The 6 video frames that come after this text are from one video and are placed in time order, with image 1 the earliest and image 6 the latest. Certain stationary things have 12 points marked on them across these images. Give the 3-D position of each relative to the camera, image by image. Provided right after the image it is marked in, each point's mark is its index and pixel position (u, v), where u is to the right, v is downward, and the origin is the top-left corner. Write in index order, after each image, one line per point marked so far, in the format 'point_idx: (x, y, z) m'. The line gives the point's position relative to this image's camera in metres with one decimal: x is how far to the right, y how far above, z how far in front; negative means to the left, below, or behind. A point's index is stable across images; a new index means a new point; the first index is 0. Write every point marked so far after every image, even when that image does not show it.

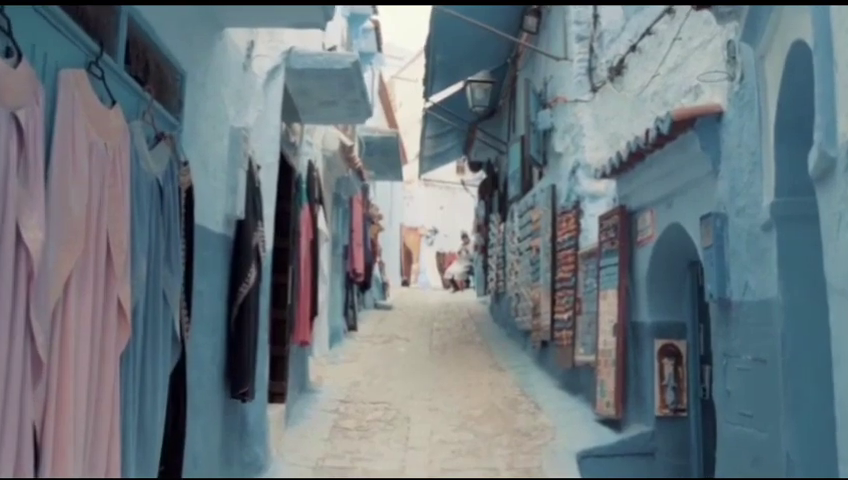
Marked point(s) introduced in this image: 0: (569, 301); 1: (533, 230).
0: (+1.8, -0.8, +6.7) m
1: (+1.6, +0.1, +8.1) m
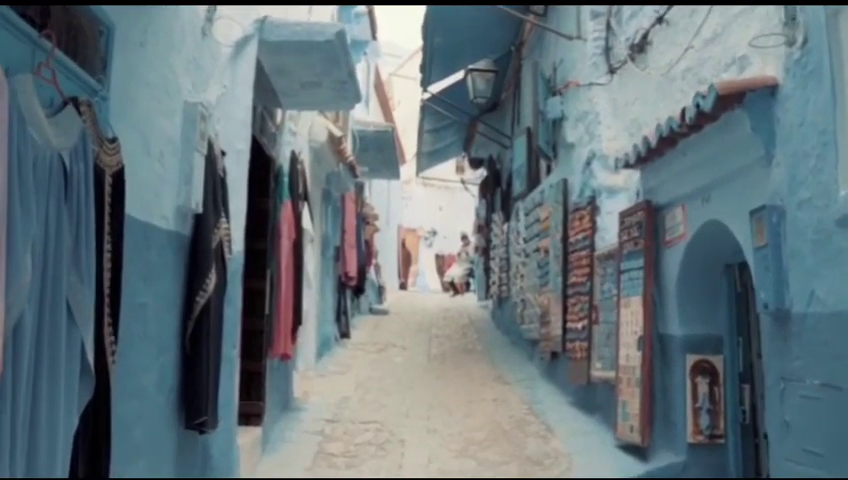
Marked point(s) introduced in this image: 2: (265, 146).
0: (+1.7, -0.8, +6.0) m
1: (+1.6, +0.1, +7.4) m
2: (-1.5, +0.9, +5.3) m
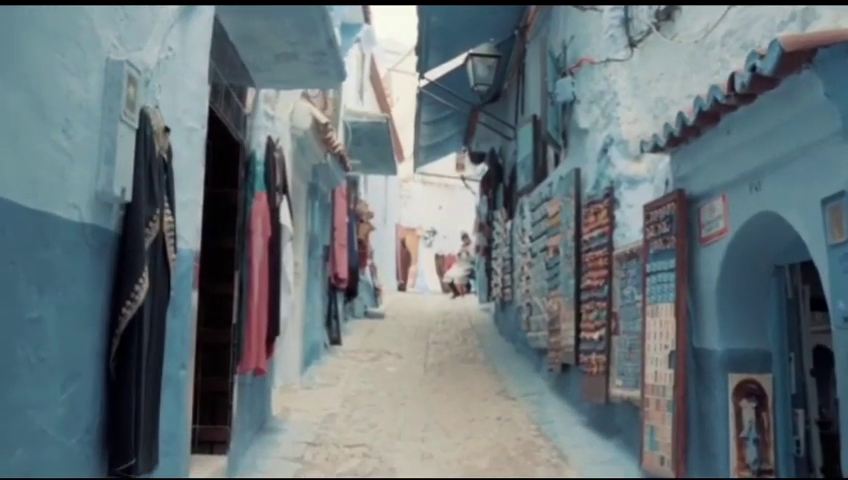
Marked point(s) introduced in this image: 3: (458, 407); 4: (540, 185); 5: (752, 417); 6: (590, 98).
0: (+1.7, -0.7, +5.2) m
1: (+1.5, +0.1, +6.6) m
2: (-1.6, +0.9, +4.6) m
3: (+0.4, -1.9, +6.2) m
4: (+1.5, +0.7, +7.3) m
5: (+2.3, -1.2, +3.8) m
6: (+1.7, +1.5, +5.7) m
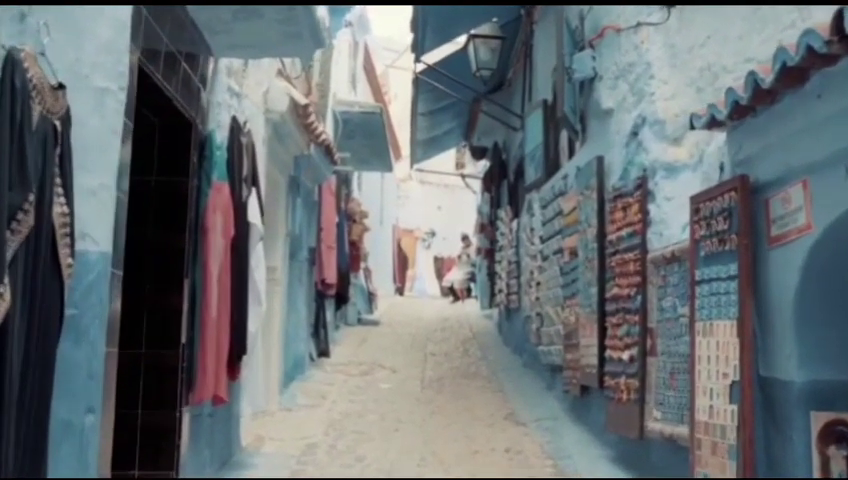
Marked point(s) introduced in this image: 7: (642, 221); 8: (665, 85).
0: (+1.6, -0.7, +4.3) m
1: (+1.5, +0.1, +5.7) m
2: (-1.6, +0.9, +3.7) m
3: (+0.3, -1.9, +5.3) m
4: (+1.5, +0.7, +6.4) m
5: (+2.2, -1.2, +2.9) m
6: (+1.7, +1.5, +4.8) m
7: (+1.7, +0.1, +4.3) m
8: (+1.9, +1.2, +4.3) m
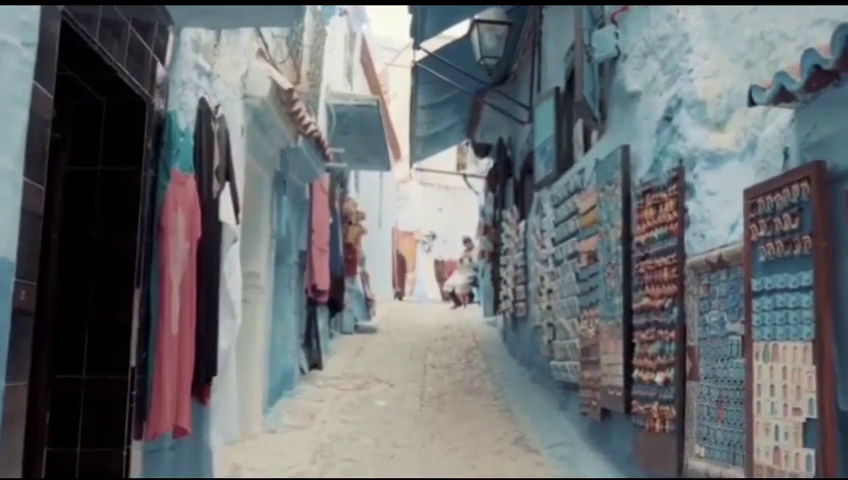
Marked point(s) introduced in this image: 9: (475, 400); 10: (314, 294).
0: (+1.6, -0.7, +3.7) m
1: (+1.5, +0.1, +5.1) m
2: (-1.6, +0.9, +3.0) m
3: (+0.3, -1.9, +4.7) m
4: (+1.5, +0.7, +5.8) m
5: (+2.2, -1.2, +2.3) m
6: (+1.7, +1.4, +4.2) m
7: (+1.7, +0.1, +3.7) m
8: (+1.9, +1.2, +3.7) m
9: (+0.6, -1.9, +6.5) m
10: (-1.5, -0.7, +7.7) m
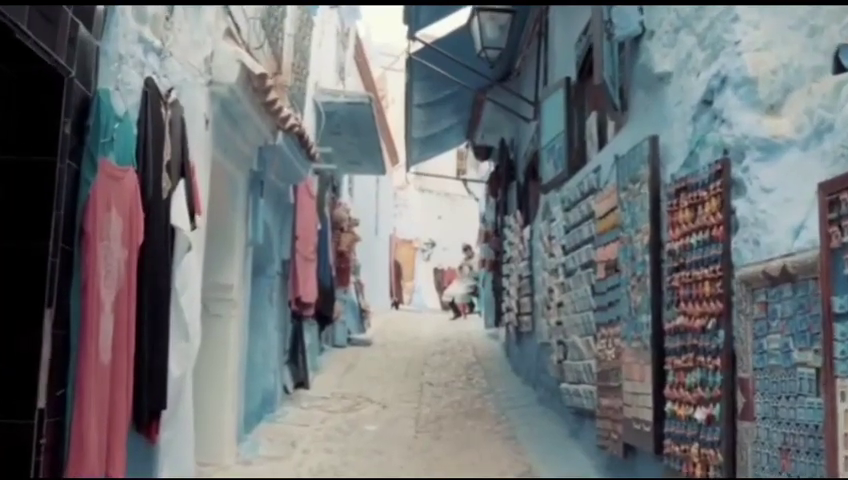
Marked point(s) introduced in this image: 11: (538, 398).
0: (+1.6, -0.8, +3.0) m
1: (+1.4, 0.0, +4.4) m
2: (-1.7, +0.9, +2.4) m
3: (+0.3, -2.0, +4.0) m
4: (+1.4, +0.6, +5.1) m
5: (+2.2, -1.3, +1.6) m
6: (+1.6, +1.4, +3.6) m
7: (+1.6, +0.1, +3.0) m
8: (+1.8, +1.2, +3.0) m
9: (+0.6, -1.9, +5.8) m
10: (-1.6, -0.8, +7.0) m
11: (+1.3, -1.9, +6.5) m
